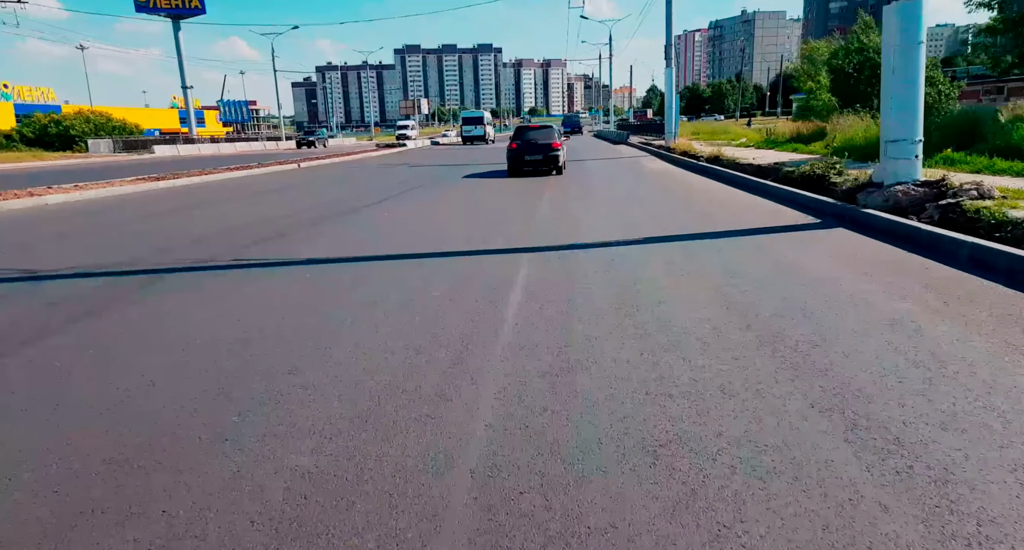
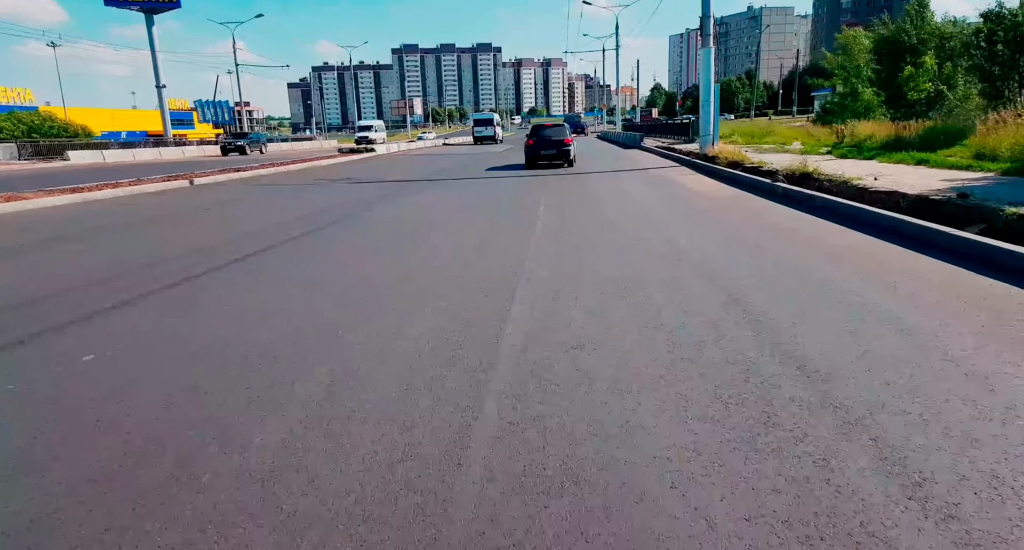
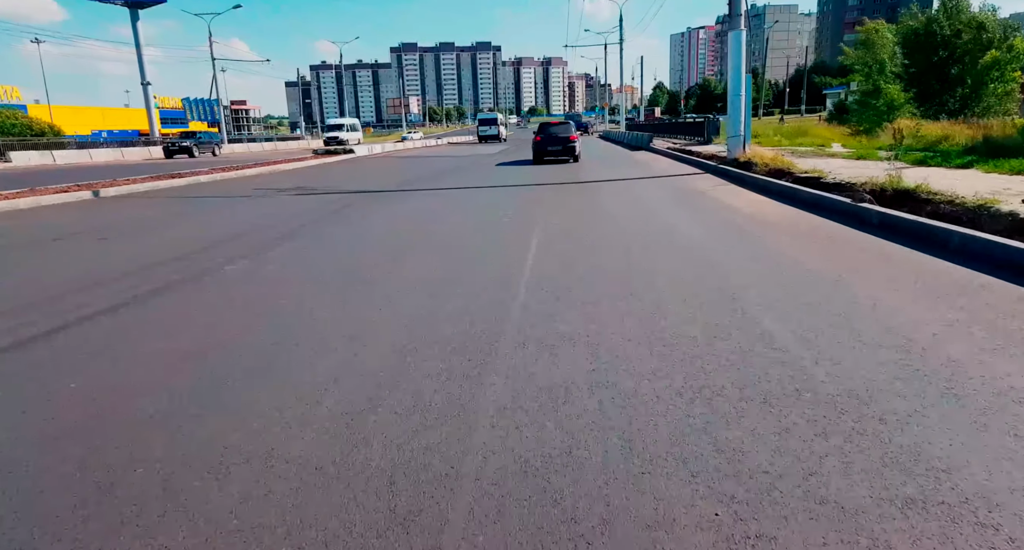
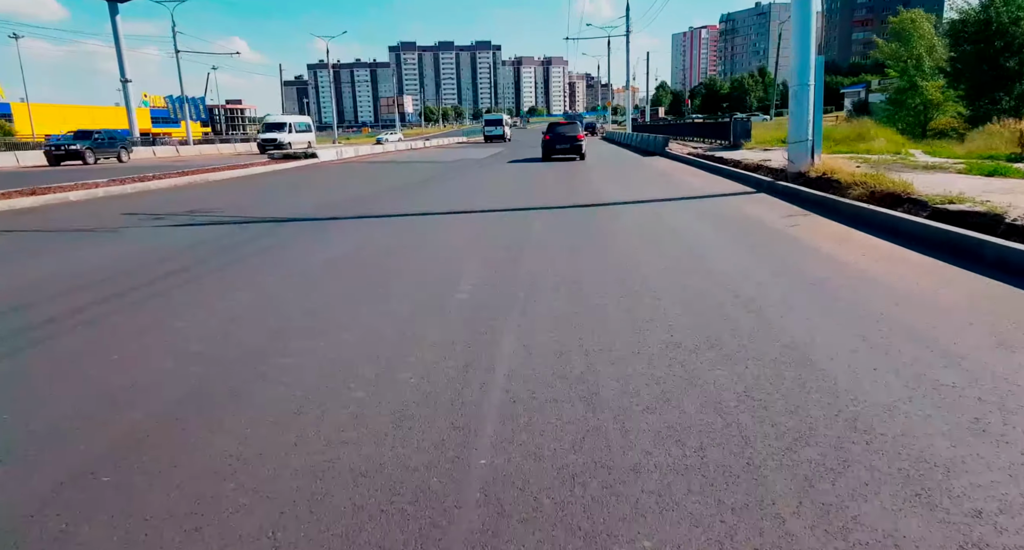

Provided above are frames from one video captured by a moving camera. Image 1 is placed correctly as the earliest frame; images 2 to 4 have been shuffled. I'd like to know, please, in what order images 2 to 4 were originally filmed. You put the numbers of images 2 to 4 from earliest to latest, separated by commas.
2, 3, 4
